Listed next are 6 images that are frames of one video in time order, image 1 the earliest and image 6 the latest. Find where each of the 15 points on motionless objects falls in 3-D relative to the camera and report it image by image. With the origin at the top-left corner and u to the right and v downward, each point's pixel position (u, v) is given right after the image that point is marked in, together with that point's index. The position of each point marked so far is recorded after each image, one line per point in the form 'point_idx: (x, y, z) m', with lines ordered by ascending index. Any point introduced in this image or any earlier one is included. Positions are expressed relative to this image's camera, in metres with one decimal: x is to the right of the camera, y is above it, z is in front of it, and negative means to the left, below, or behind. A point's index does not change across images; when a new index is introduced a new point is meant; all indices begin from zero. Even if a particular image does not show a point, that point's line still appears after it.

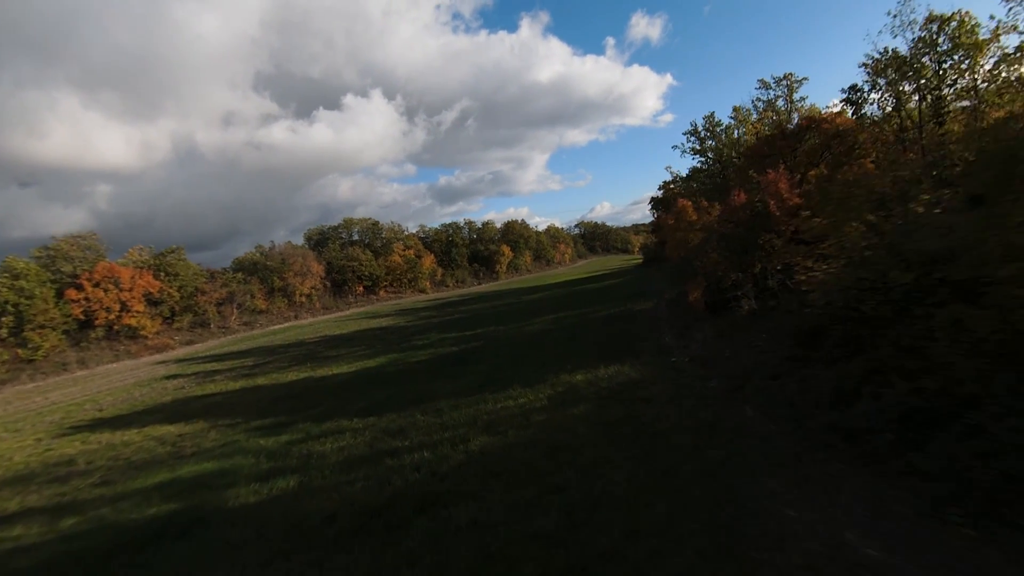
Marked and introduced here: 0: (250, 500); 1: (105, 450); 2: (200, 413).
0: (-4.5, -3.6, +8.1) m
1: (-11.2, -4.5, +12.9) m
2: (-10.3, -4.2, +15.5) m
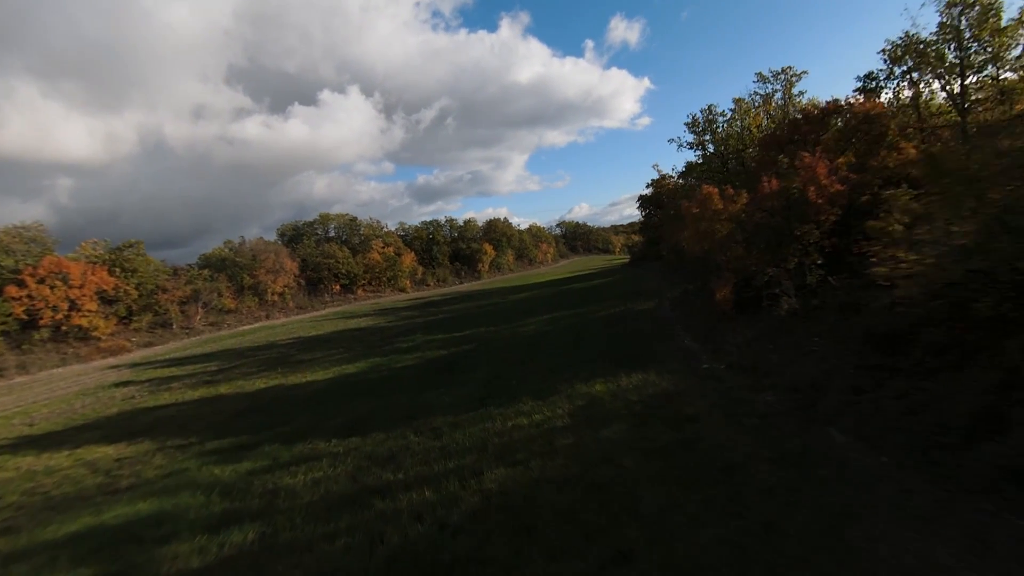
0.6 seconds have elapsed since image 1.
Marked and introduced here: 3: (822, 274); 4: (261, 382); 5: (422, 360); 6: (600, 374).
0: (-4.1, -3.5, +6.0) m
1: (-11.0, -4.3, +10.5) m
2: (-10.2, -4.0, +13.2) m
3: (+8.0, +0.4, +12.2) m
4: (-9.8, -3.7, +18.3) m
5: (-3.4, -2.7, +17.9) m
6: (+2.2, -2.2, +11.8) m
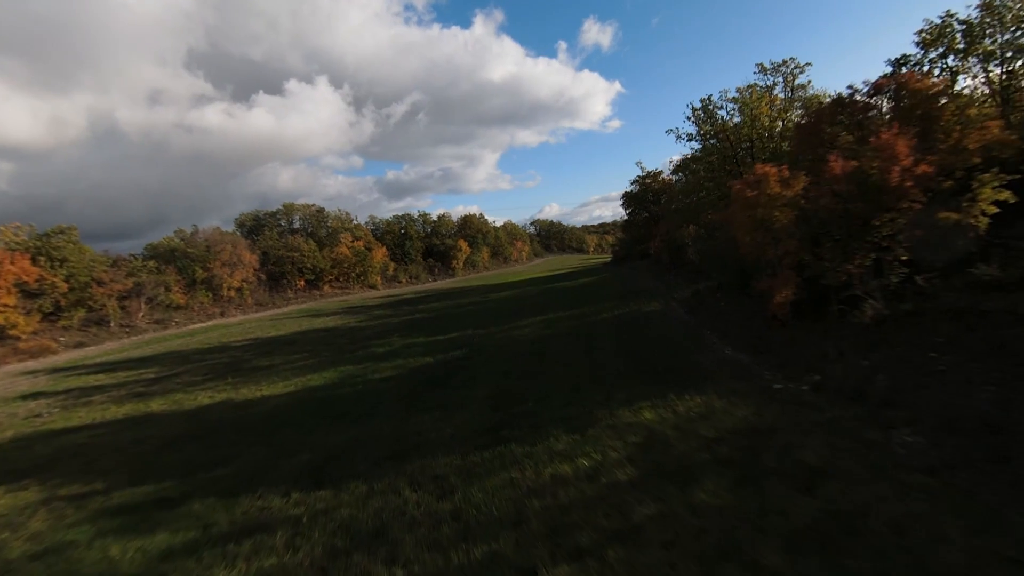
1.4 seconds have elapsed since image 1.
0: (-3.3, -3.4, +3.1) m
1: (-10.5, -4.1, +7.2) m
2: (-9.9, -3.8, +9.9) m
3: (+8.4, +0.3, +10.0) m
4: (-9.8, -3.4, +15.0) m
5: (-3.4, -2.6, +15.0) m
6: (+2.6, -2.1, +9.3) m
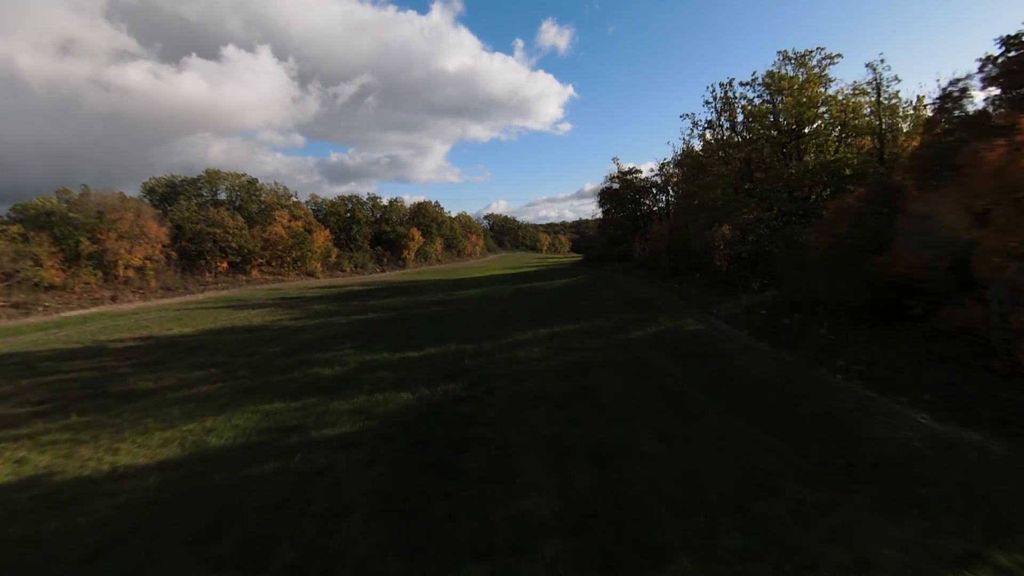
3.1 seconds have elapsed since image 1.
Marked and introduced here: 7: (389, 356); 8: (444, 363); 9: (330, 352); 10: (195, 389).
0: (-1.2, -3.5, -2.5) m
1: (-8.9, -3.7, +0.6) m
2: (-8.6, -3.4, +3.4) m
3: (+9.8, -0.4, +5.8) m
4: (-9.1, -3.1, +8.5) m
5: (-2.7, -2.6, +9.3) m
6: (+4.0, -2.5, +4.4) m
7: (-3.7, -2.1, +14.5) m
8: (-2.0, -2.1, +13.4) m
9: (-5.9, -2.1, +15.5) m
10: (-8.2, -2.6, +12.3) m
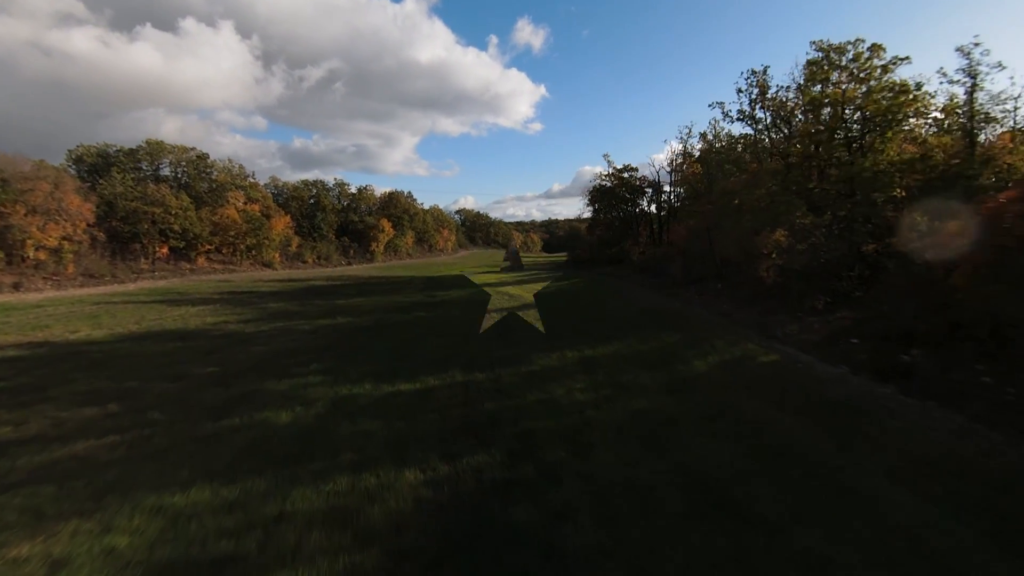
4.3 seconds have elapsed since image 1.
0: (+0.7, -3.9, -6.4) m
1: (-7.1, -3.8, -3.8) m
2: (-7.1, -3.5, -1.0) m
3: (+11.2, -1.1, +2.7) m
4: (-7.9, -3.1, +4.1) m
5: (-1.6, -2.8, +5.3) m
6: (+5.4, -3.0, +0.9) m
7: (-3.0, -2.3, +10.4) m
8: (-1.1, -2.4, +9.5) m
9: (-5.2, -2.2, +11.3) m
10: (-7.3, -2.6, +7.9) m
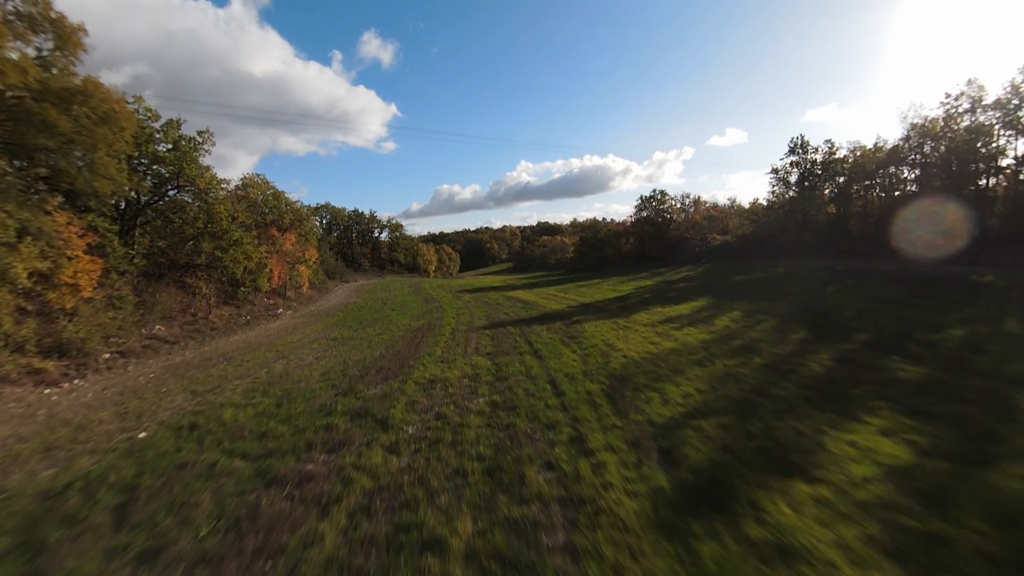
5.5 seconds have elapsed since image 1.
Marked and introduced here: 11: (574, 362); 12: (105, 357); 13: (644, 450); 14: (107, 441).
0: (+2.0, -4.2, -10.8) m
1: (-5.9, -4.1, -8.4) m
2: (-5.9, -3.8, -5.6) m
3: (+12.3, -1.5, -1.6) m
4: (-6.8, -3.3, -0.6) m
5: (-0.6, -3.1, +0.7) m
6: (+6.6, -3.4, -3.5) m
7: (-2.0, -2.6, +5.9) m
8: (-0.2, -2.7, +5.0) m
9: (-4.3, -2.4, +6.7) m
10: (-6.3, -2.9, +3.3) m
11: (+1.4, -1.8, +13.3) m
12: (-13.4, -1.7, +14.5) m
13: (+1.9, -2.5, +6.9) m
14: (-7.5, -2.3, +8.3) m
